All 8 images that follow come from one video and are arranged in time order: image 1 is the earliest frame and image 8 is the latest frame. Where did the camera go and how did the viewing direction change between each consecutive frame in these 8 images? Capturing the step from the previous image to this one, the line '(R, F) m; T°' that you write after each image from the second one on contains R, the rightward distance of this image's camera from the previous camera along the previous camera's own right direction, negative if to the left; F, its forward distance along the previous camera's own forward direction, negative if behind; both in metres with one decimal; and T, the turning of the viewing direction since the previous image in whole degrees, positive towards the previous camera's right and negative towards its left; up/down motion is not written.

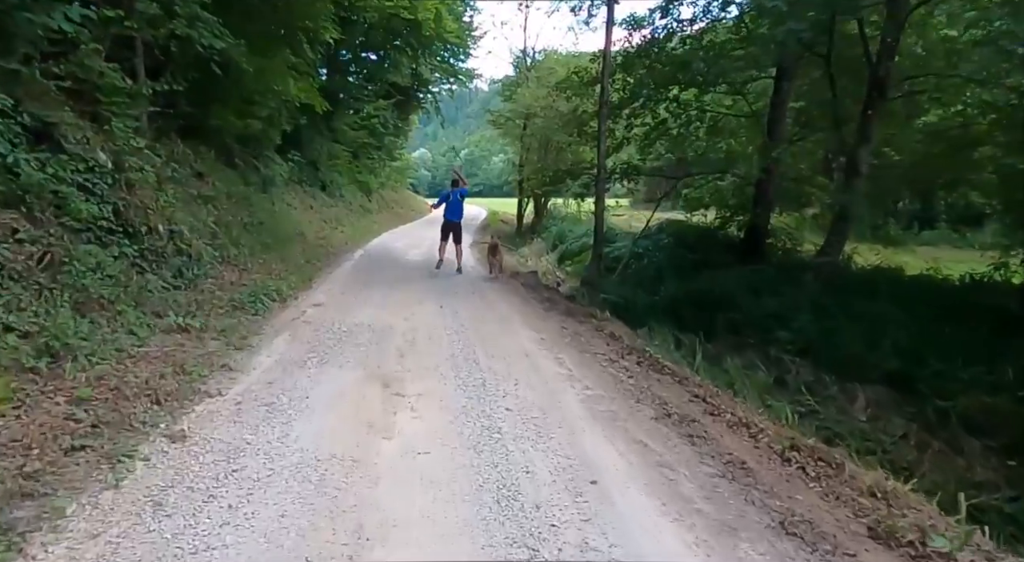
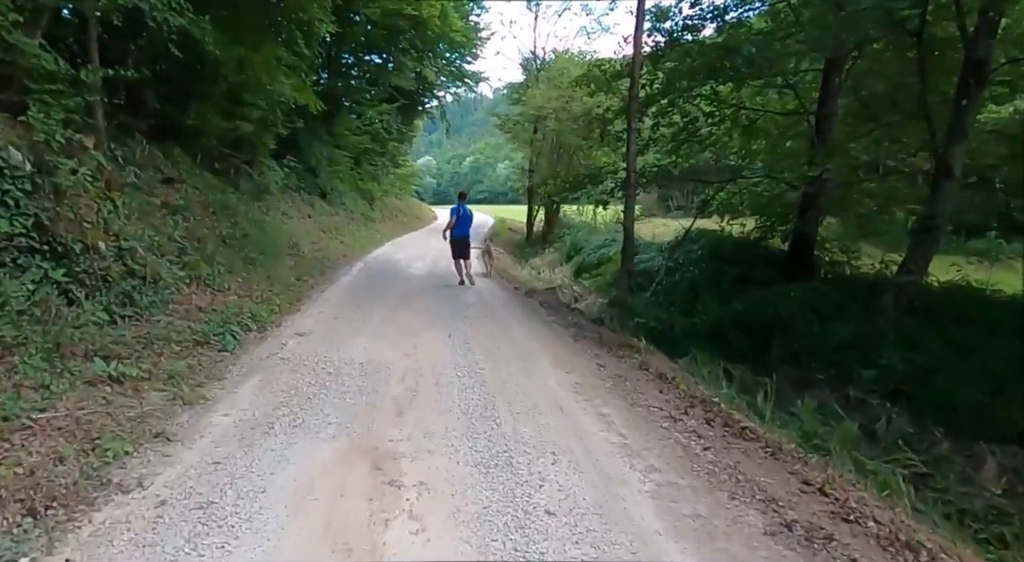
(-0.2, +1.3) m; 0°
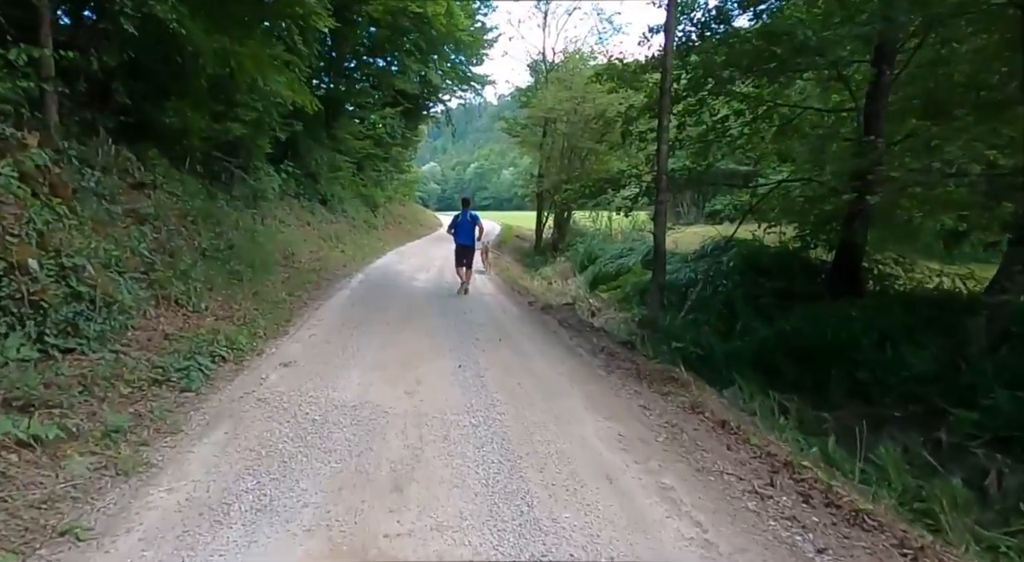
(-0.2, +1.1) m; 0°
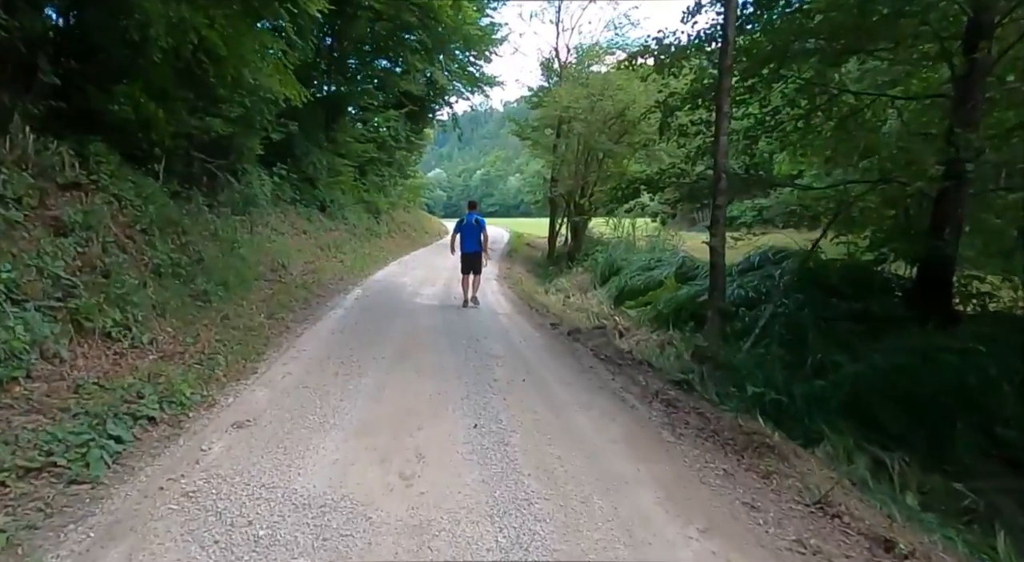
(-0.2, +1.6) m; -1°
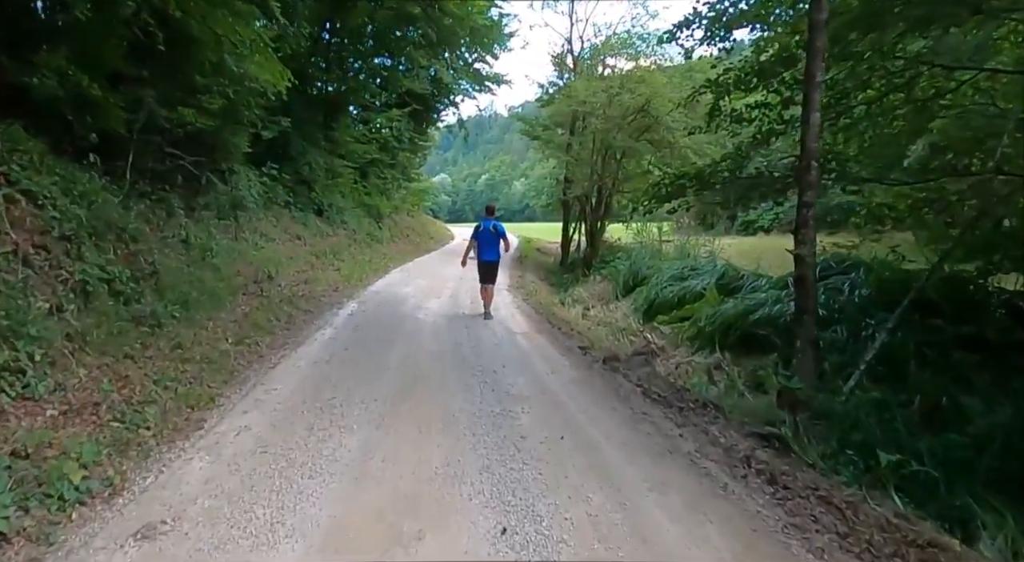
(-0.2, +1.5) m; 0°
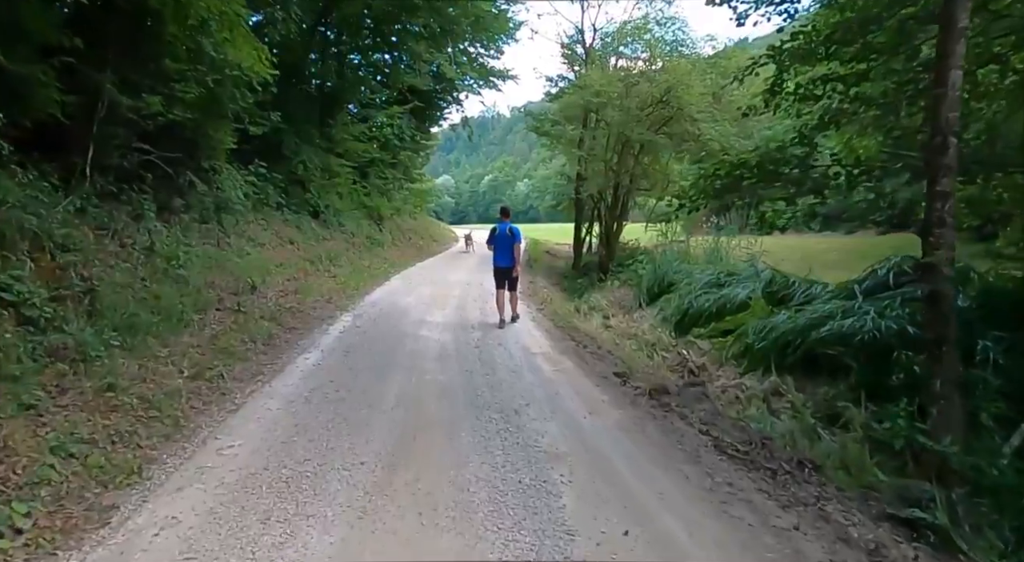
(-0.2, +1.4) m; 0°
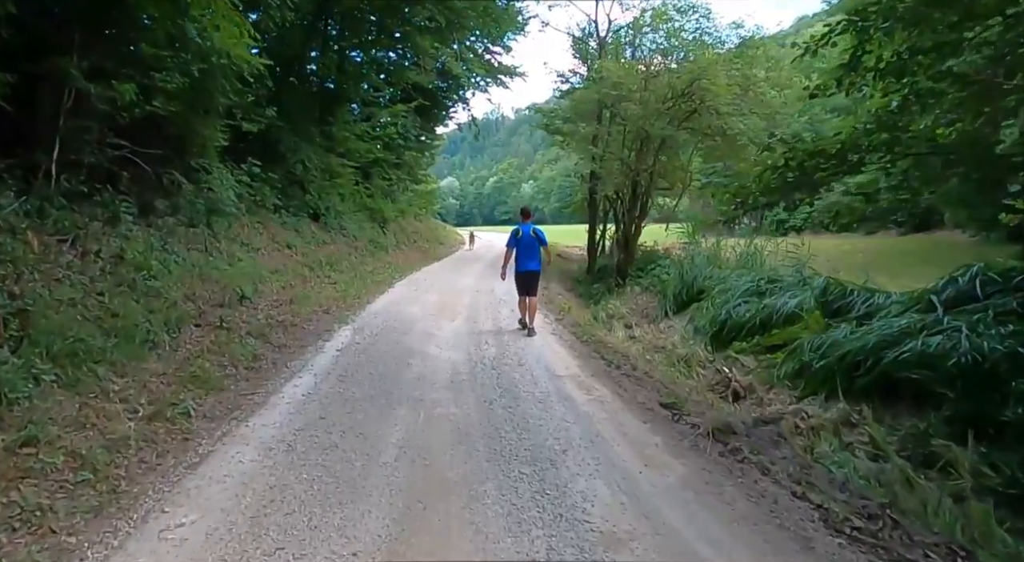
(-0.2, +1.1) m; 0°
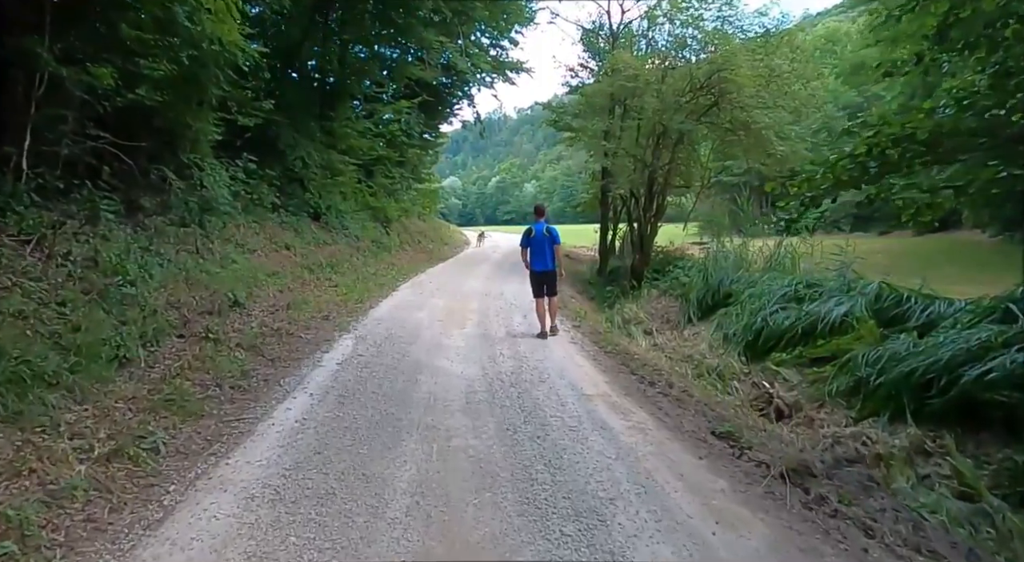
(-0.2, +0.8) m; 0°
